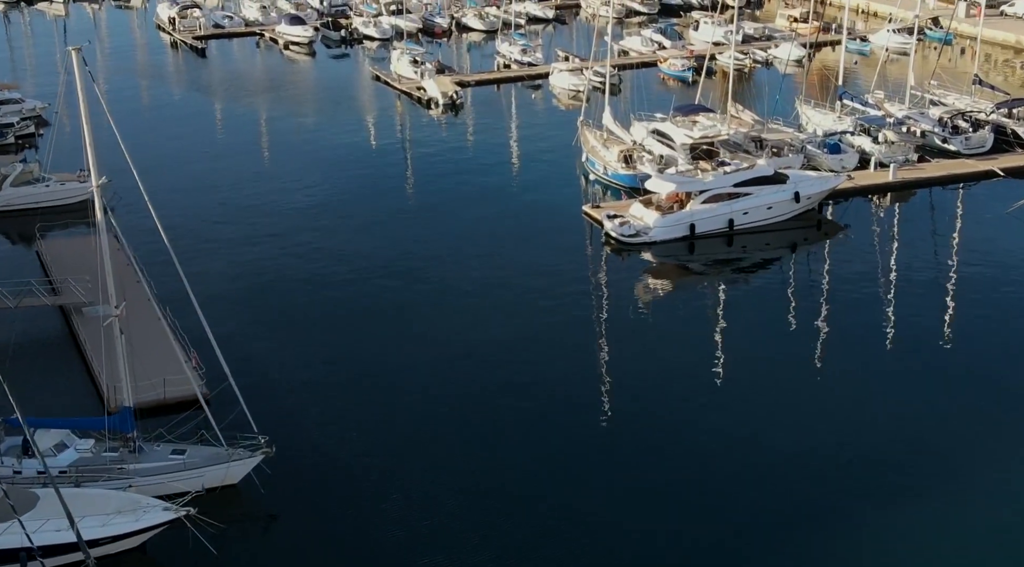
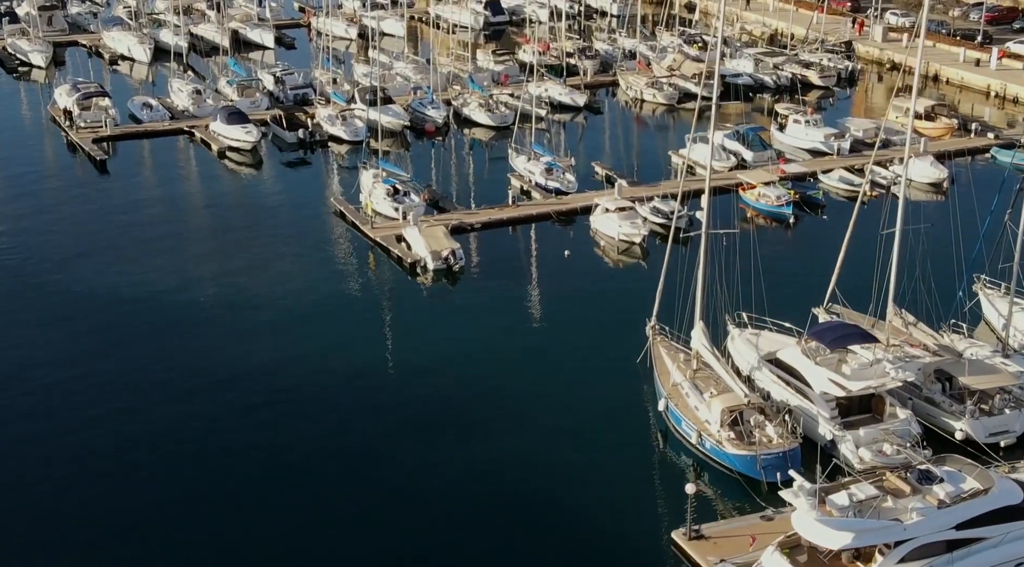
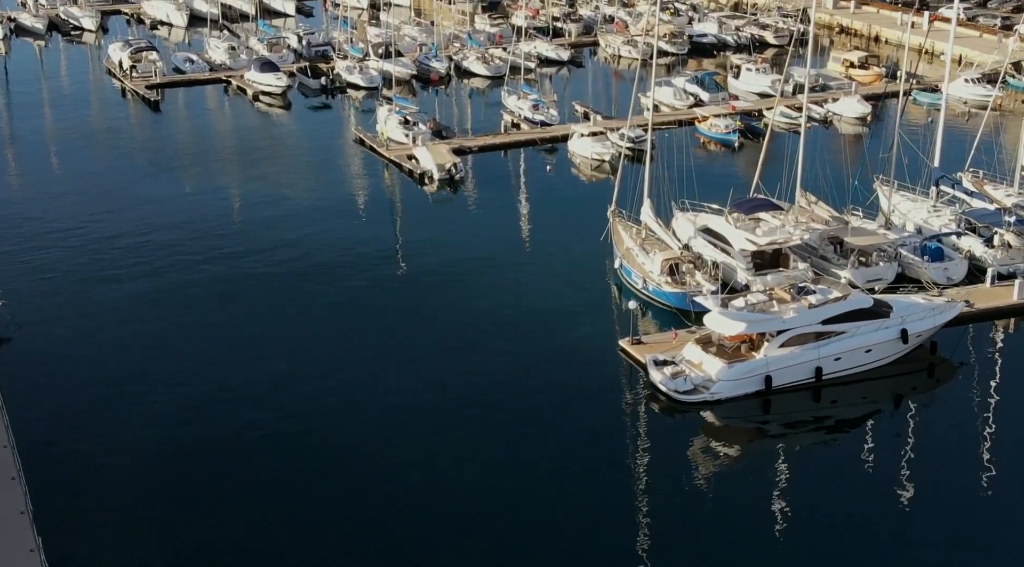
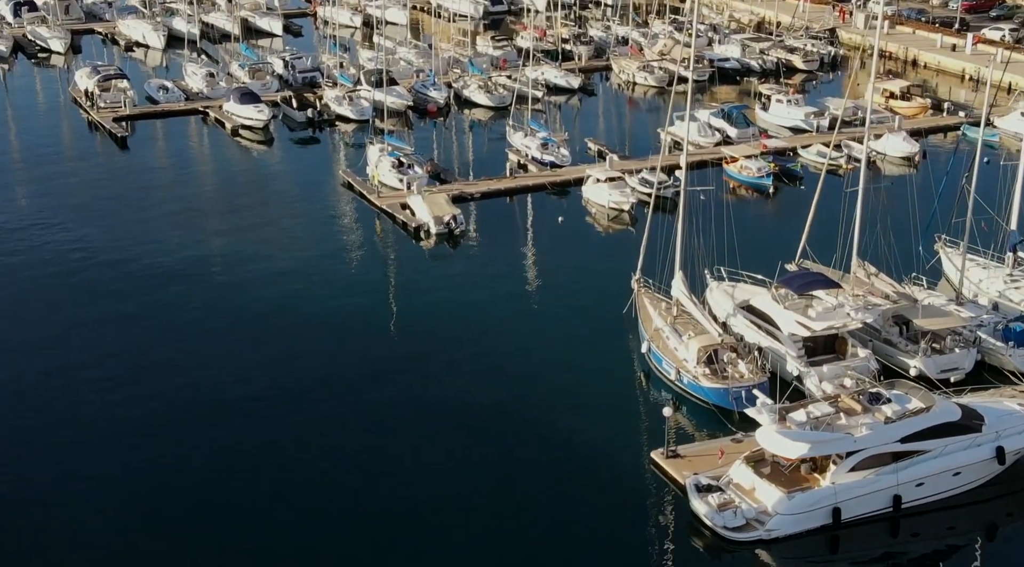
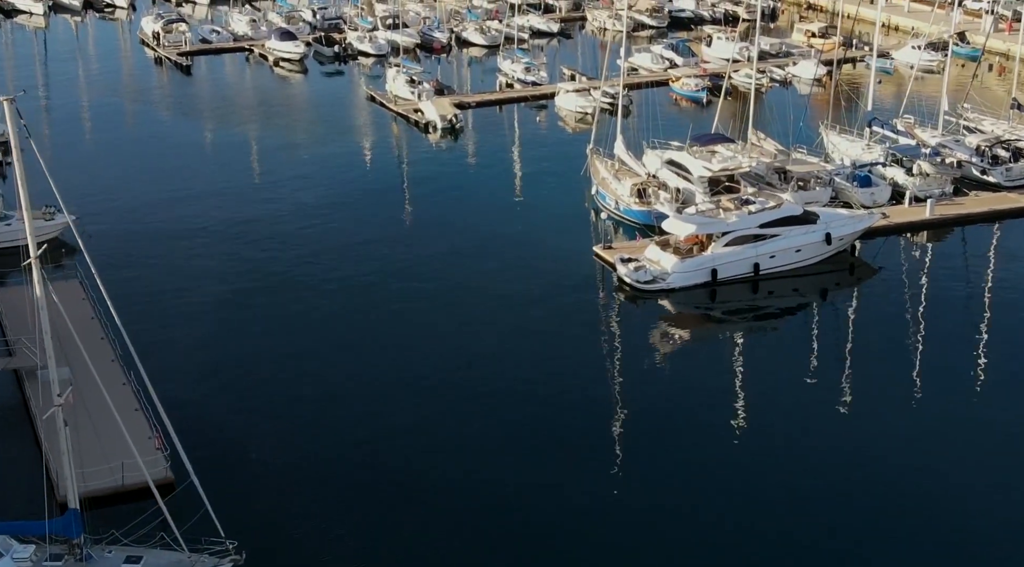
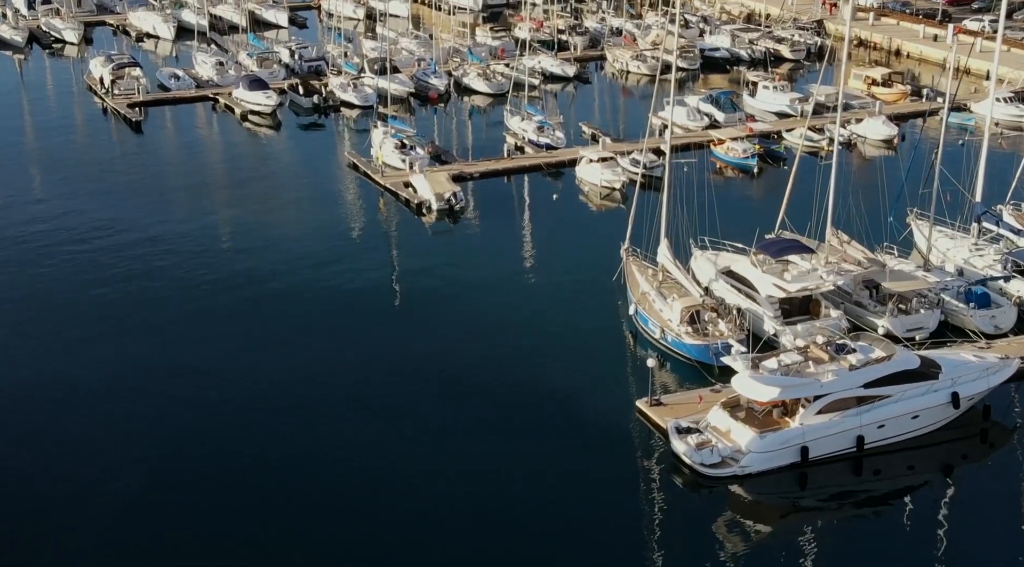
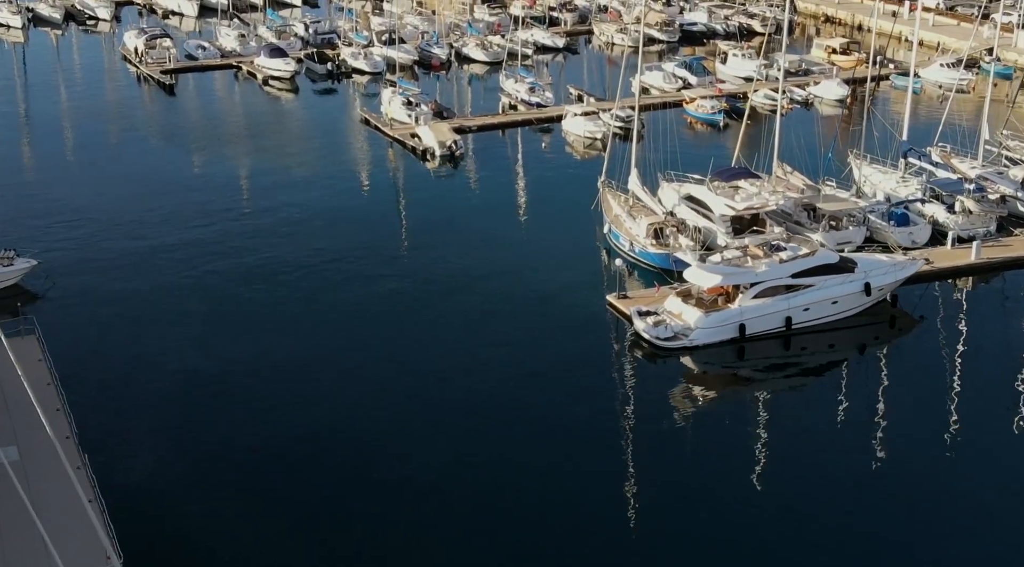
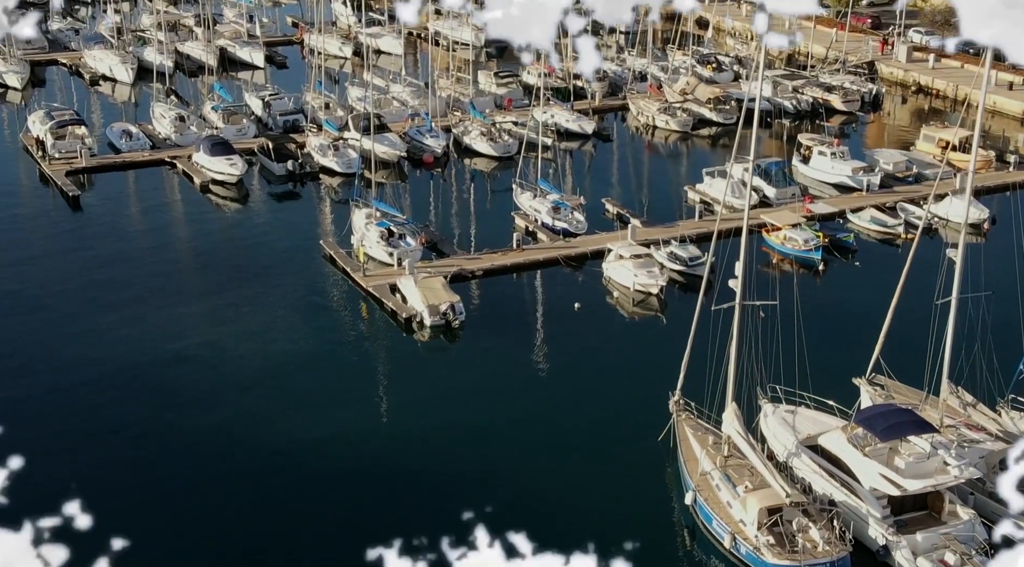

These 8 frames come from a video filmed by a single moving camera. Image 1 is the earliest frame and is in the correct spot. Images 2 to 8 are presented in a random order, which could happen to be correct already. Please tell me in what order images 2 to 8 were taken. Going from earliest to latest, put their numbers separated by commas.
5, 7, 3, 6, 4, 2, 8
